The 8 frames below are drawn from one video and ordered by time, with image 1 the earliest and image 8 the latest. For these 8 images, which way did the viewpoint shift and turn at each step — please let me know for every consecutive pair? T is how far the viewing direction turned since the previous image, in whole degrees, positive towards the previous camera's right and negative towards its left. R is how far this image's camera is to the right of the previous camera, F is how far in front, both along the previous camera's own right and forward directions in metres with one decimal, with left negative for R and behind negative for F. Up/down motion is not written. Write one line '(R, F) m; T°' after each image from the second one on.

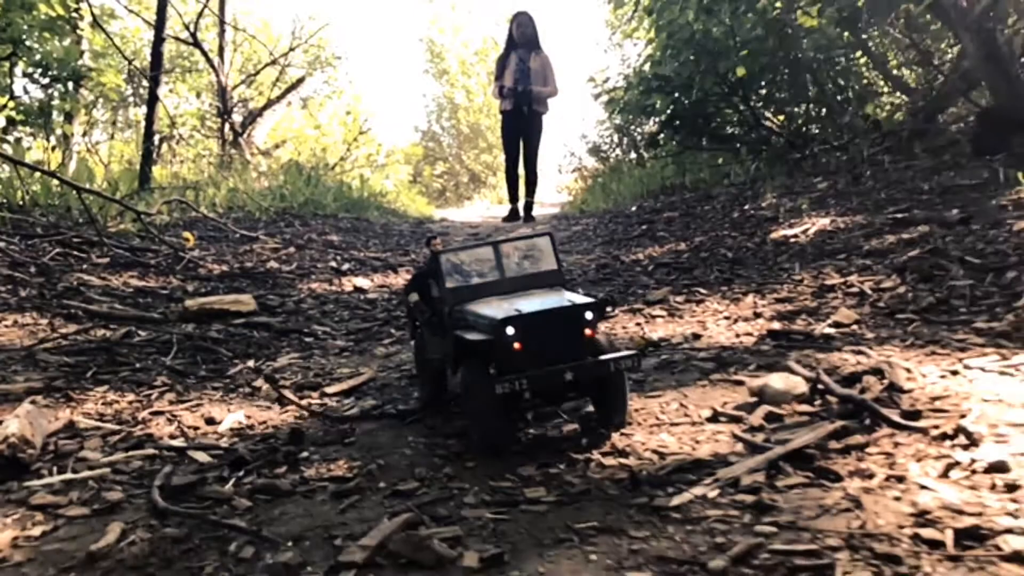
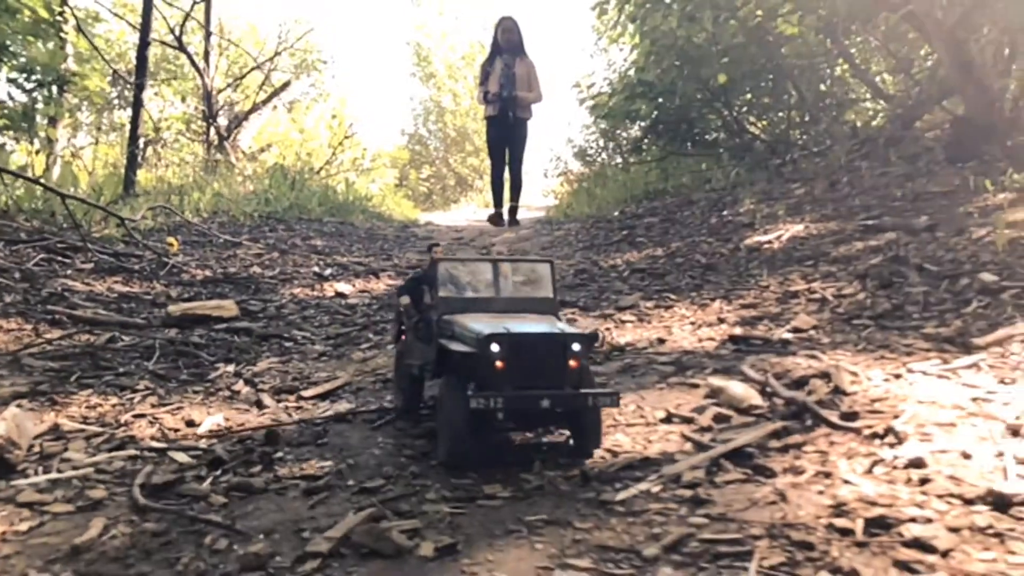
(+0.1, -0.2) m; +1°
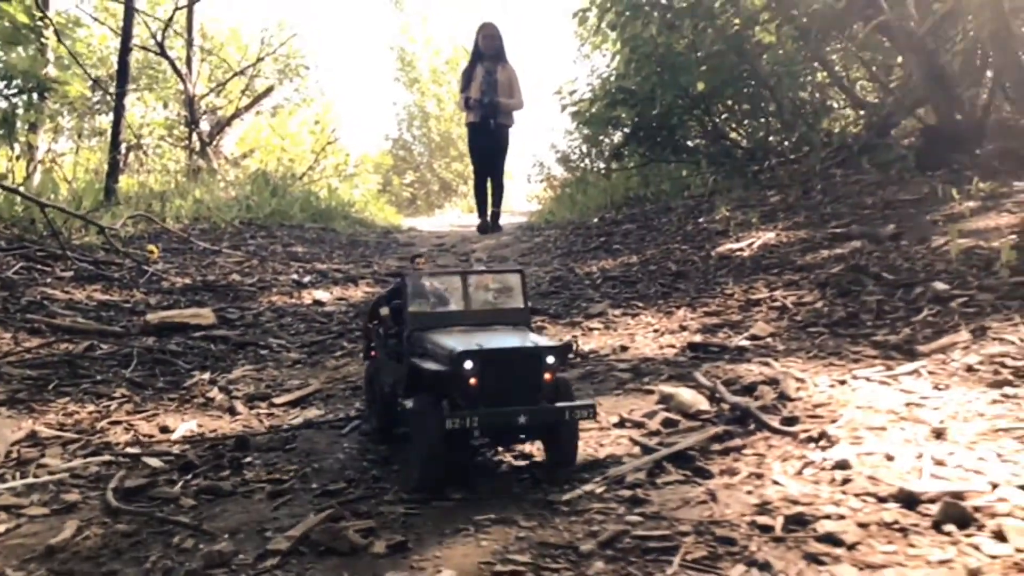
(+0.1, -0.1) m; +1°
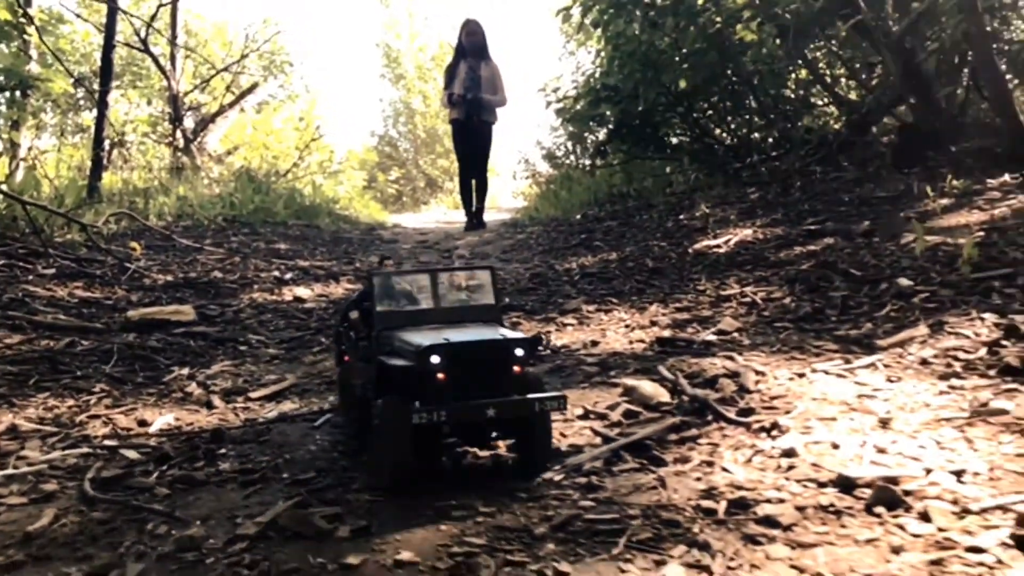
(+0.1, -0.1) m; +1°
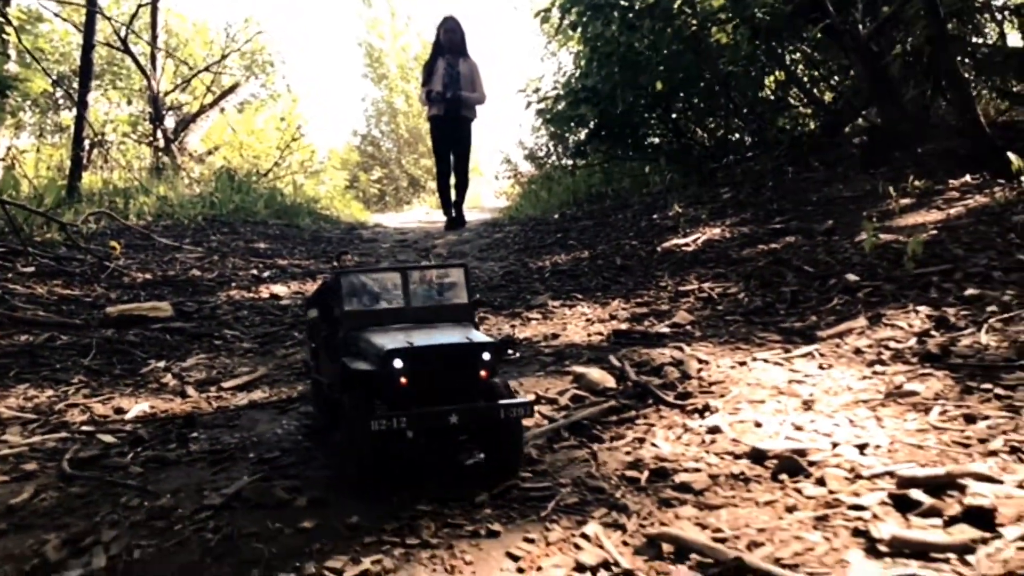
(+0.1, -0.2) m; +1°
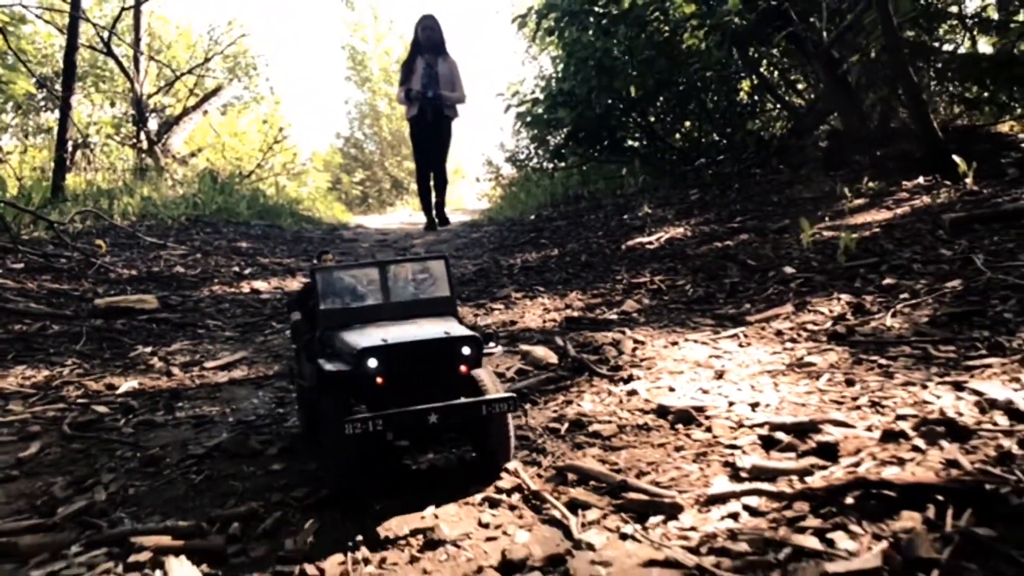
(+0.1, -0.4) m; +1°
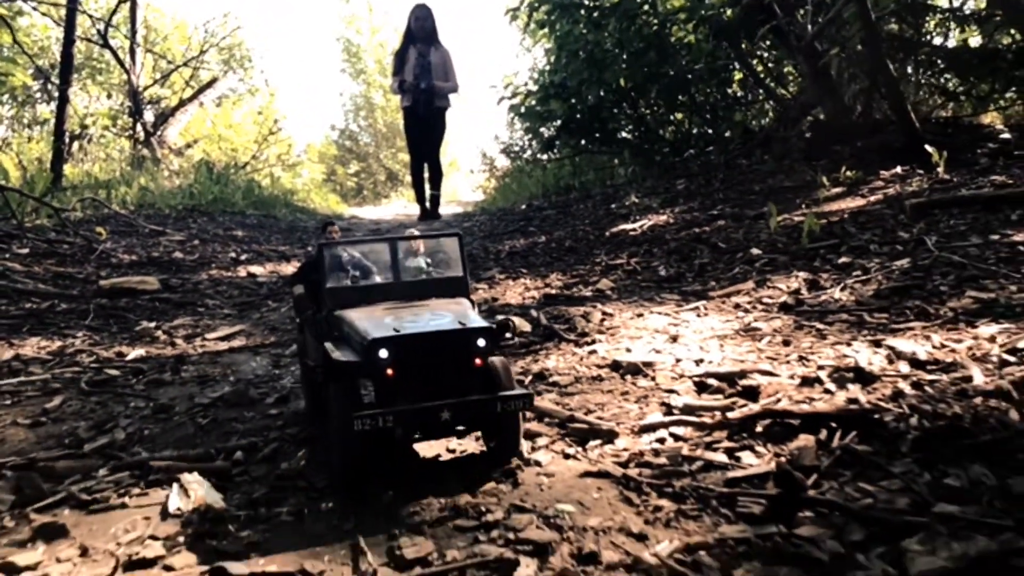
(+0.1, -0.4) m; 0°
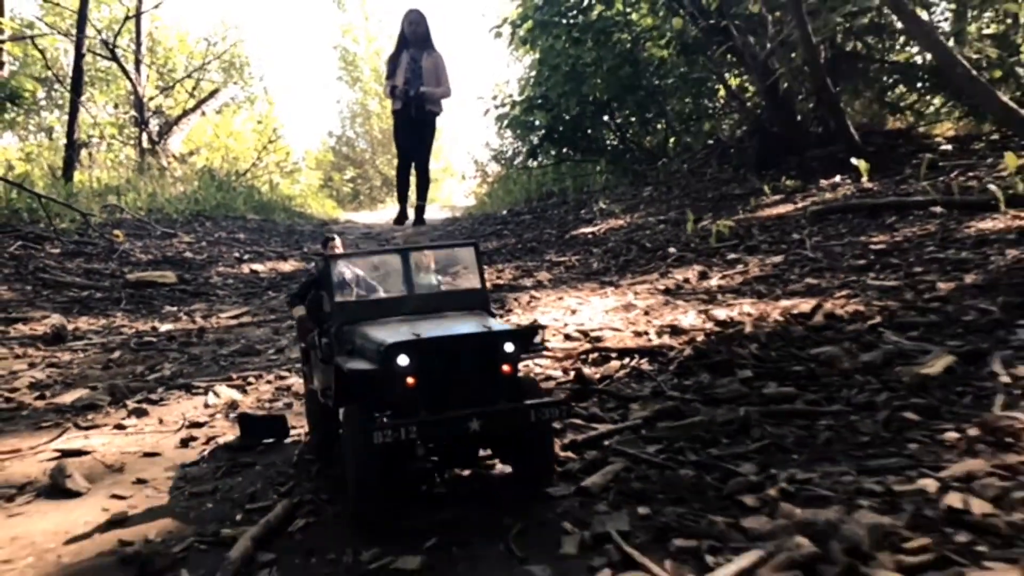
(+0.3, -1.3) m; 0°
